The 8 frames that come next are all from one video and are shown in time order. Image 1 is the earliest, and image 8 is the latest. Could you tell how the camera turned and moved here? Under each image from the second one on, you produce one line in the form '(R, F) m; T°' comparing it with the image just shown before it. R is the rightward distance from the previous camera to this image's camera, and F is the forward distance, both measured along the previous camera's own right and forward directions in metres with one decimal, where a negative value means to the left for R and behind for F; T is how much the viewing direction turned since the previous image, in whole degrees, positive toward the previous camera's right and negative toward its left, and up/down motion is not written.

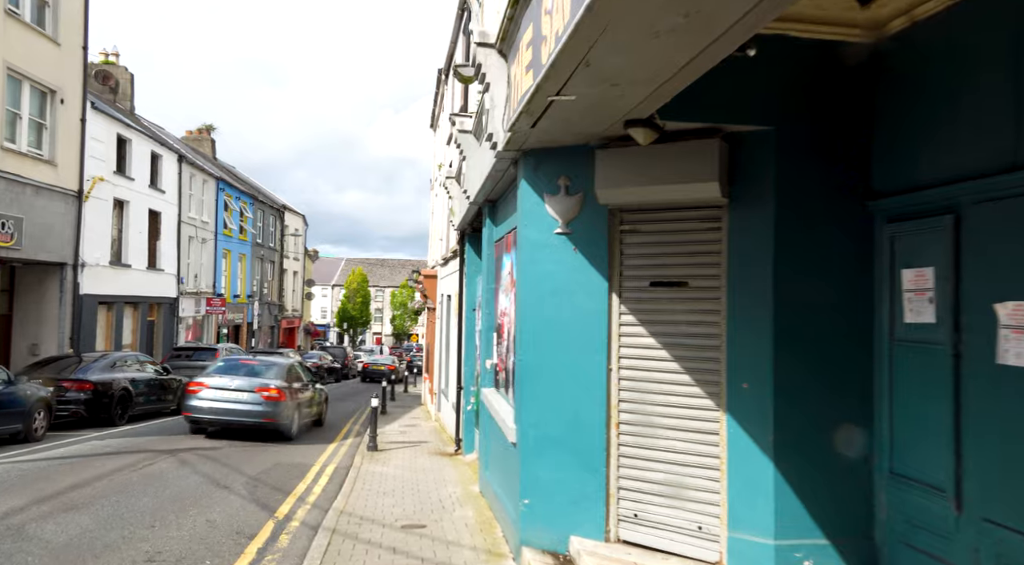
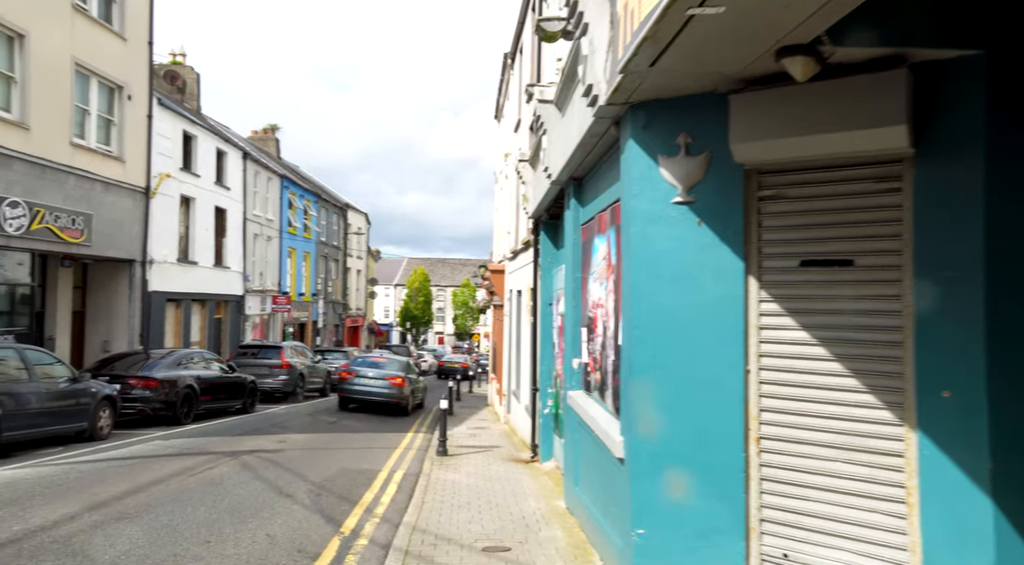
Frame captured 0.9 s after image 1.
(-0.3, +0.9) m; -5°
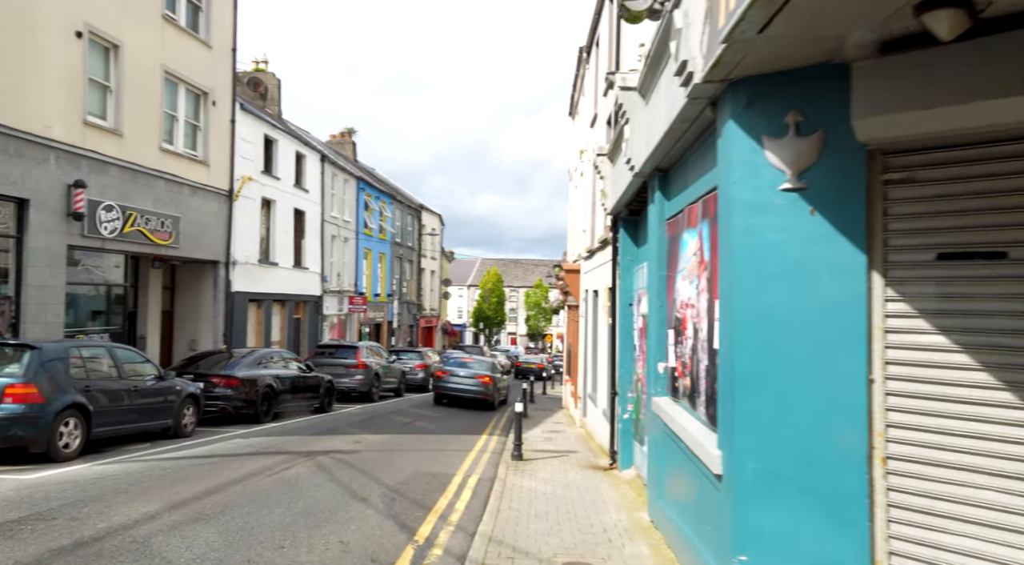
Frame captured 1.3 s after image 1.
(-0.1, +0.3) m; -6°
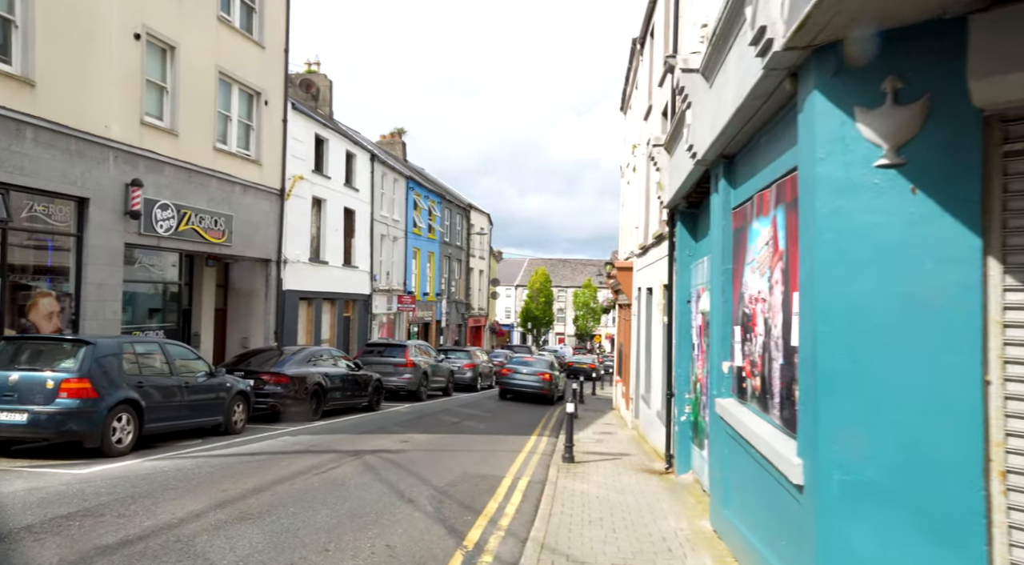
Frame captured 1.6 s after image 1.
(-0.1, +0.3) m; -4°
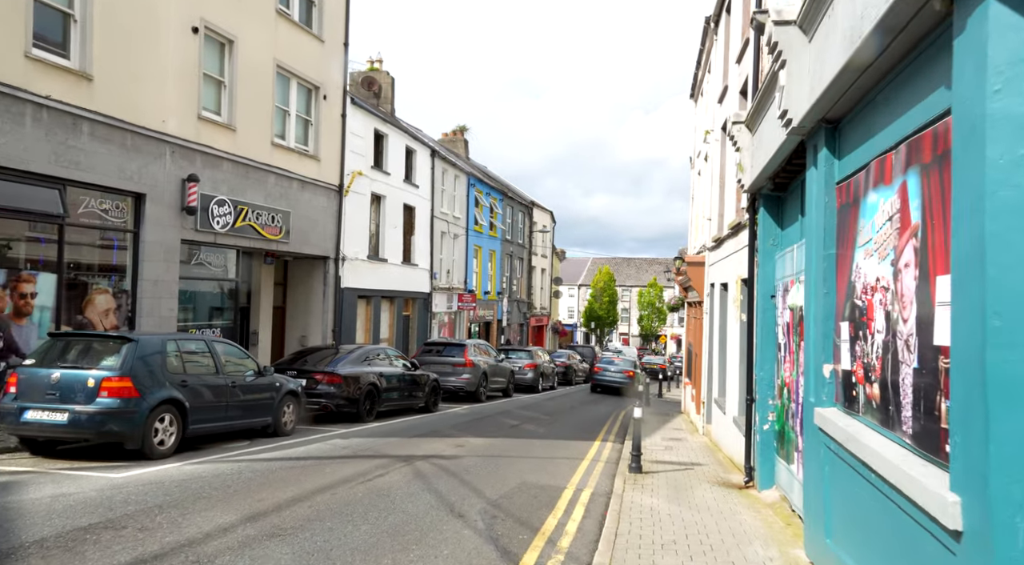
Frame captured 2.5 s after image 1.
(0.0, +0.8) m; -5°
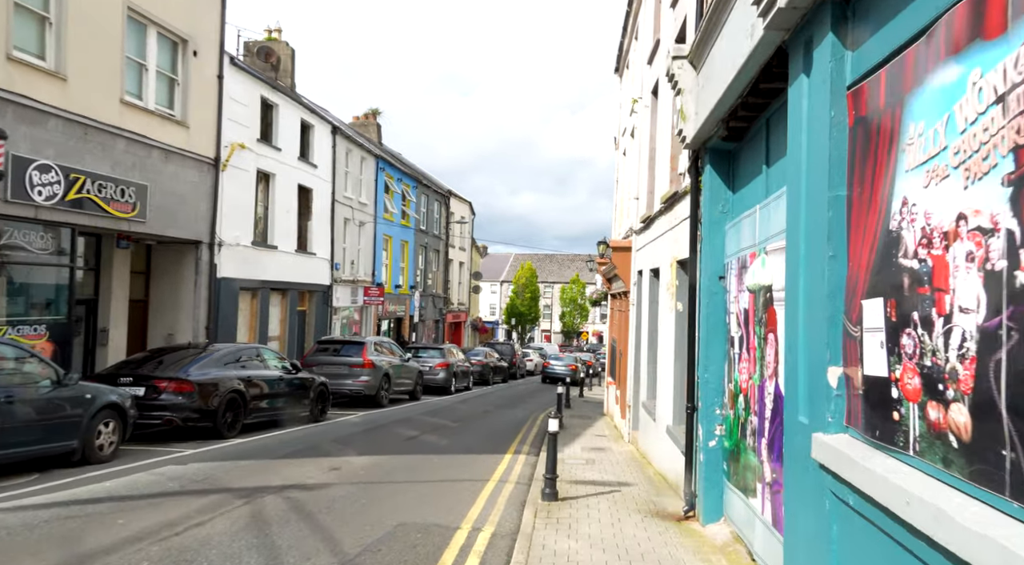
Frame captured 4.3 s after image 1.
(+0.4, +2.1) m; +6°
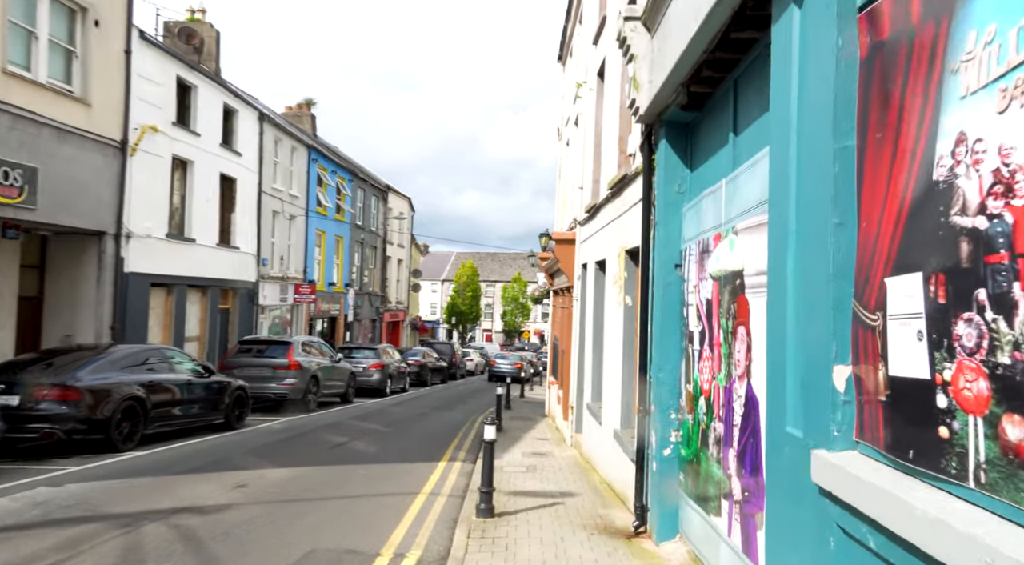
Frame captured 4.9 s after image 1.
(+0.1, +0.9) m; +5°
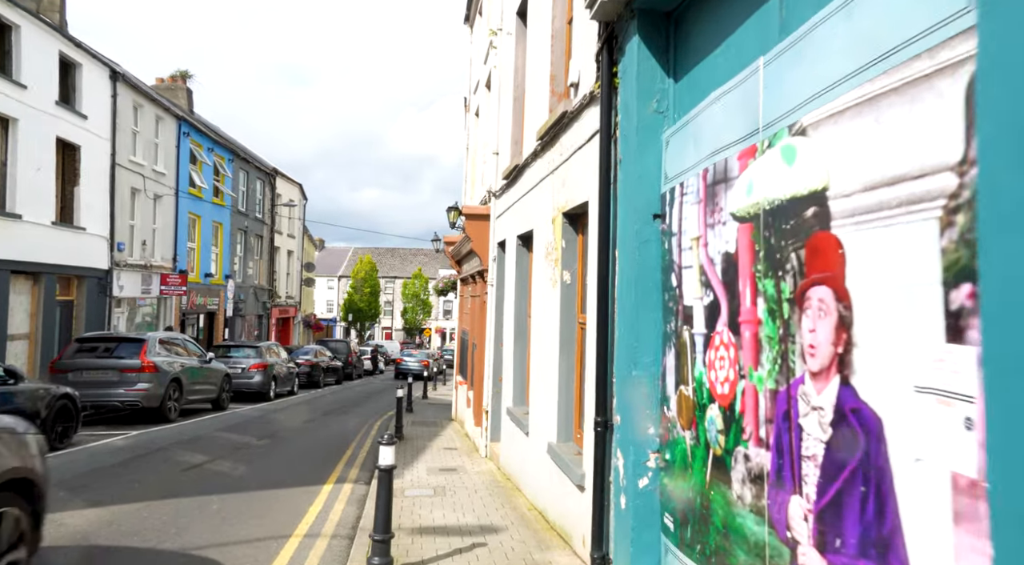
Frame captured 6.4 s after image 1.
(0.0, +2.0) m; +8°
